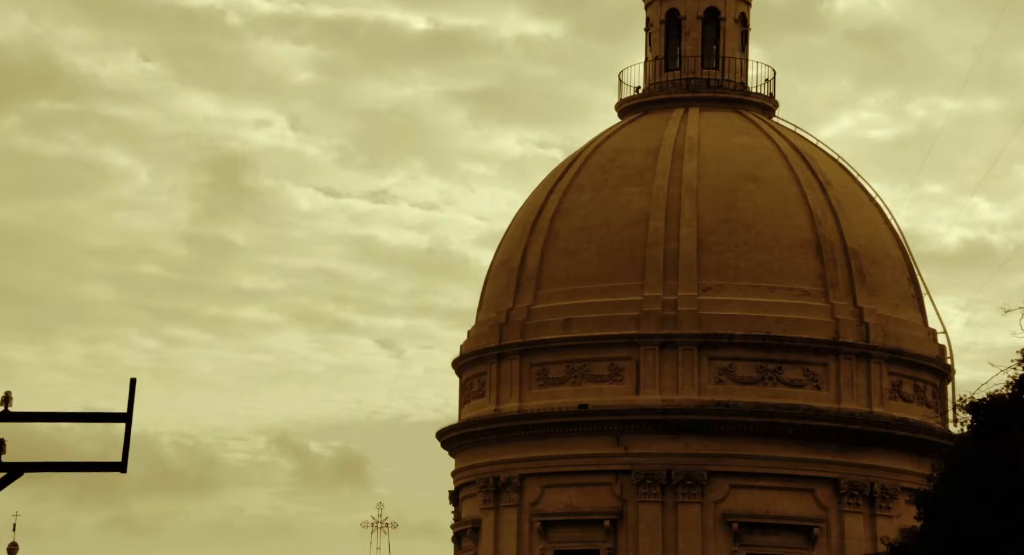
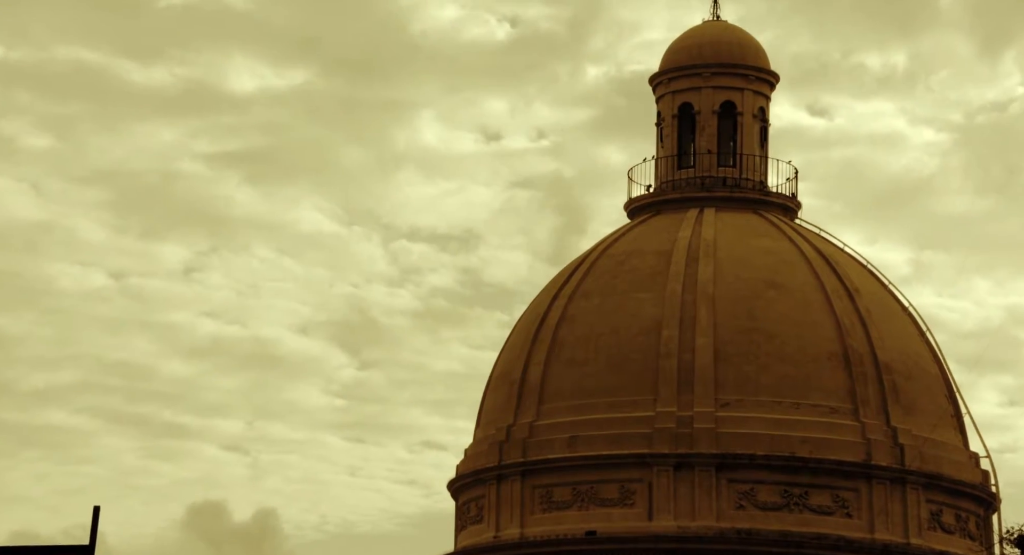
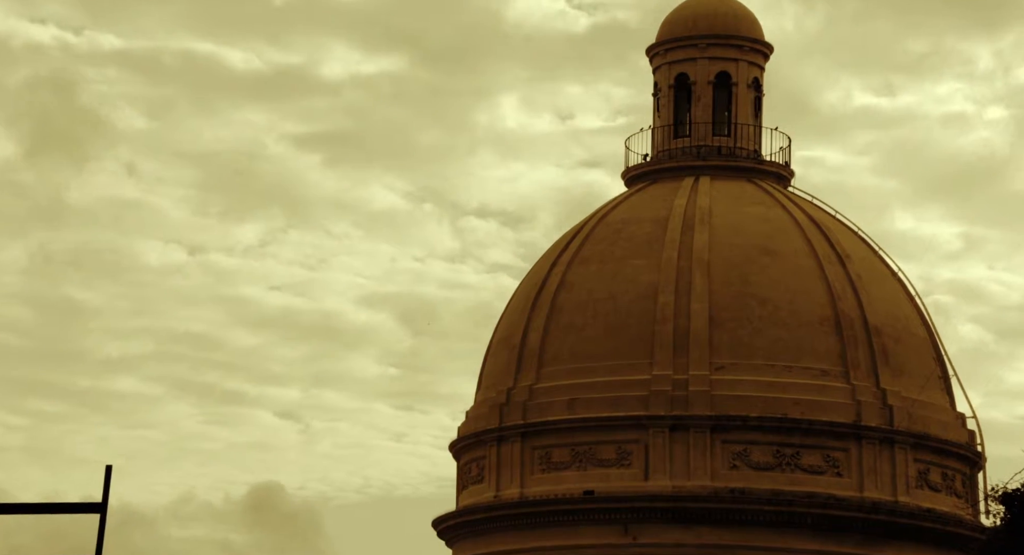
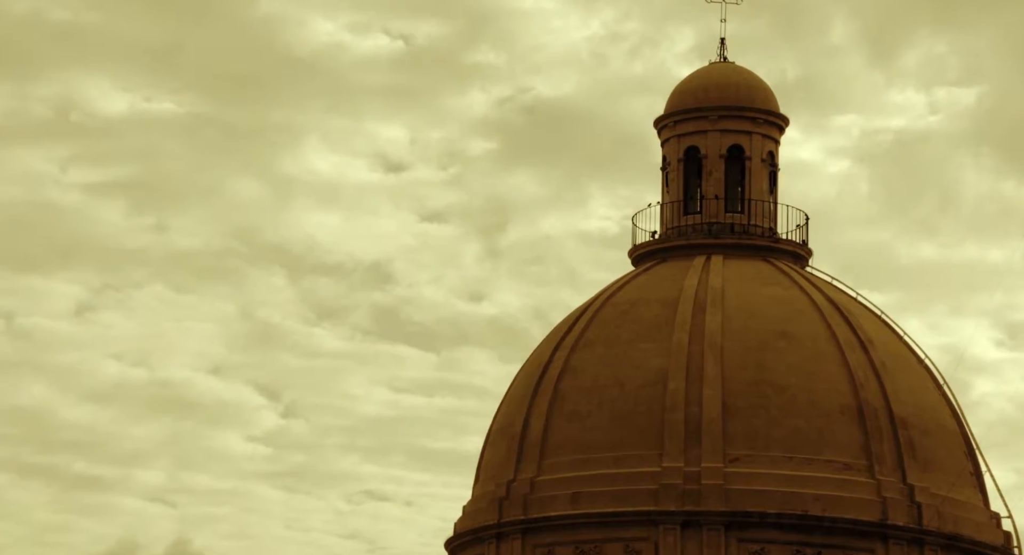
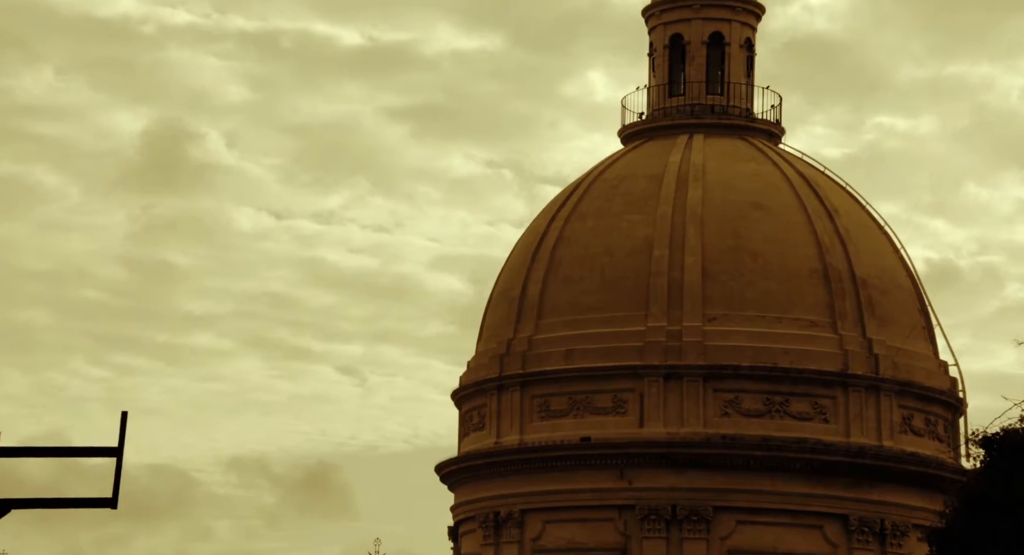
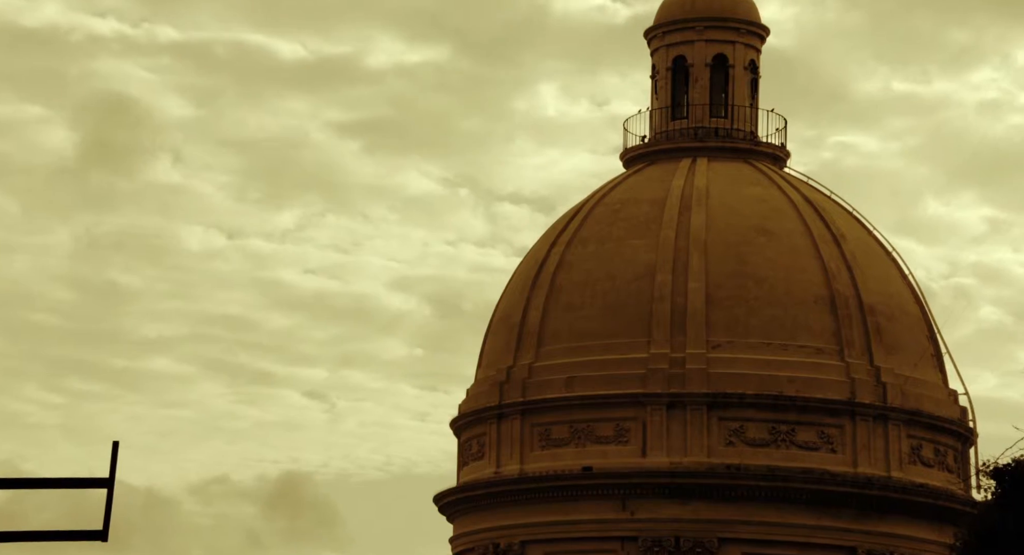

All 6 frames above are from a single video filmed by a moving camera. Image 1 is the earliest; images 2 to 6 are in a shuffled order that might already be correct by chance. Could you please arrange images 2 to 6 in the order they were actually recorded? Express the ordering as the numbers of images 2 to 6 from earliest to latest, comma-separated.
5, 6, 3, 2, 4
